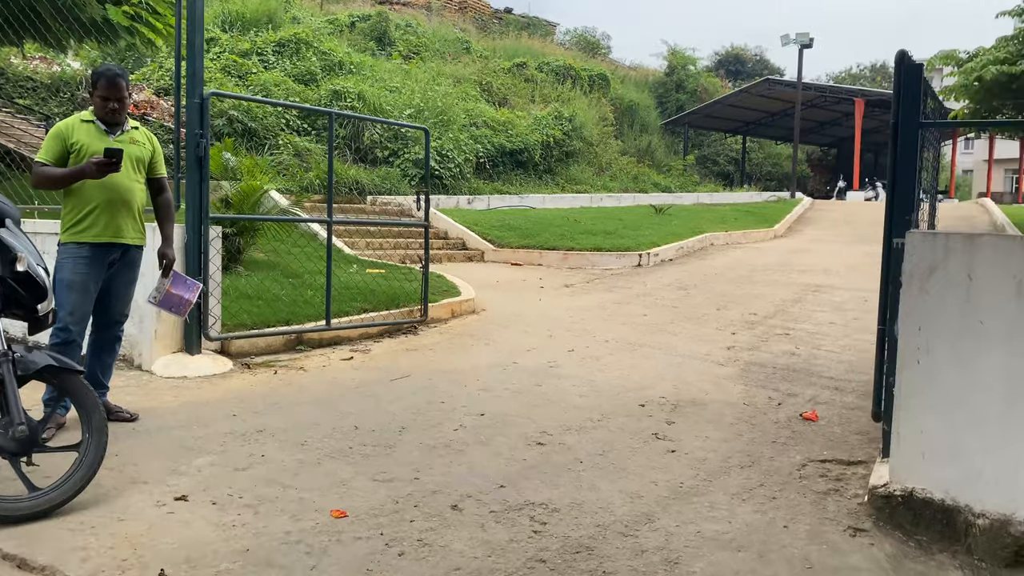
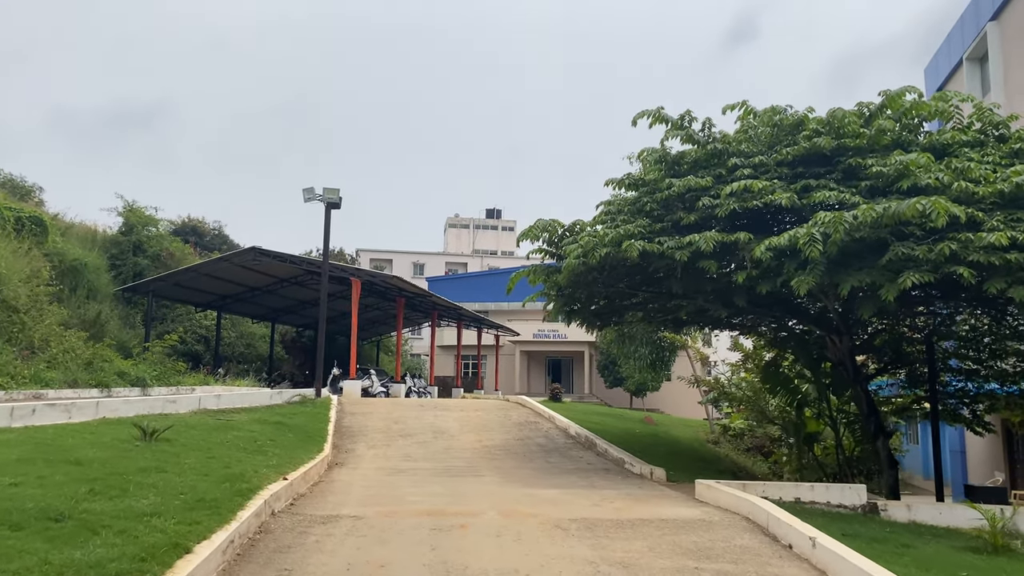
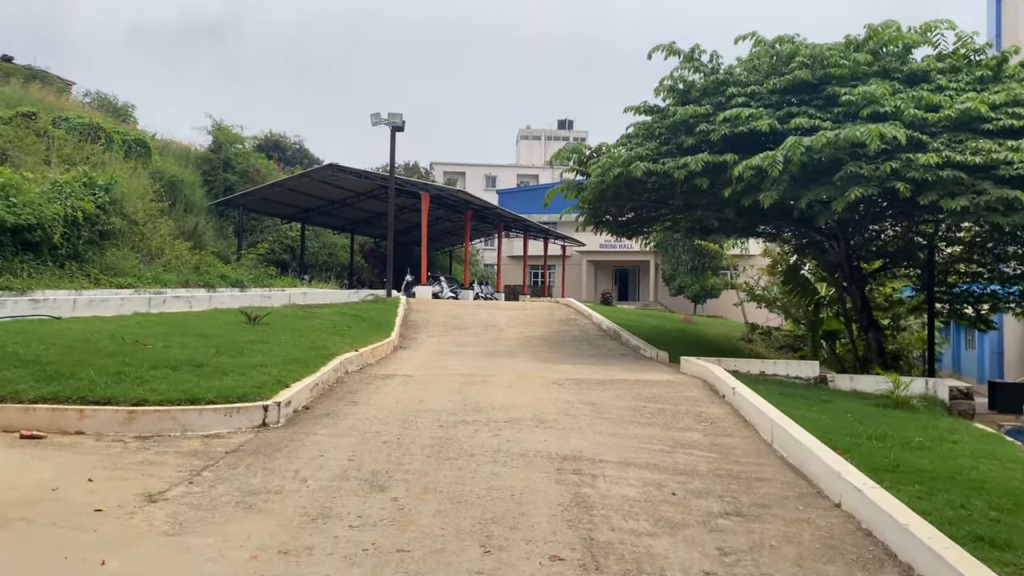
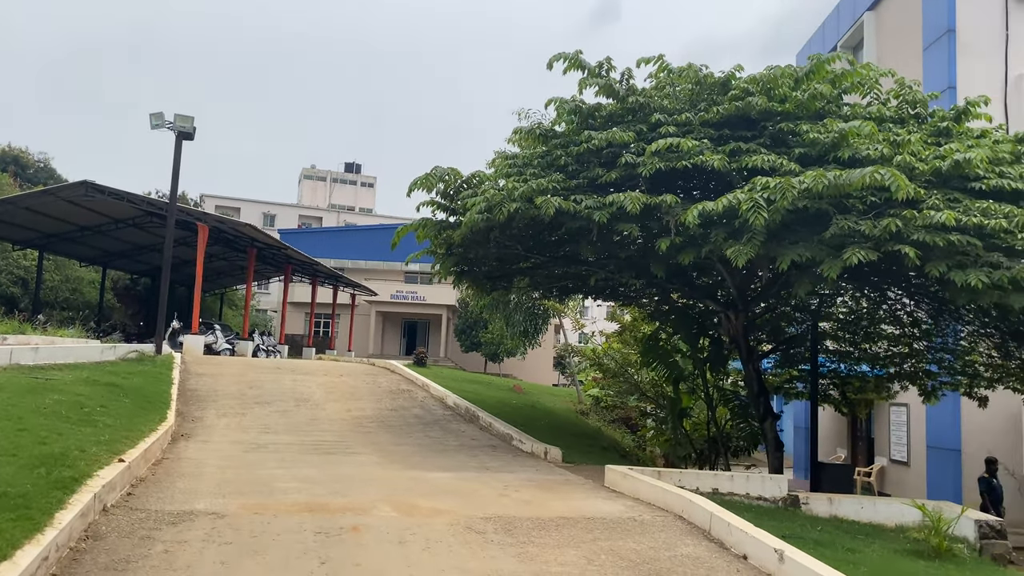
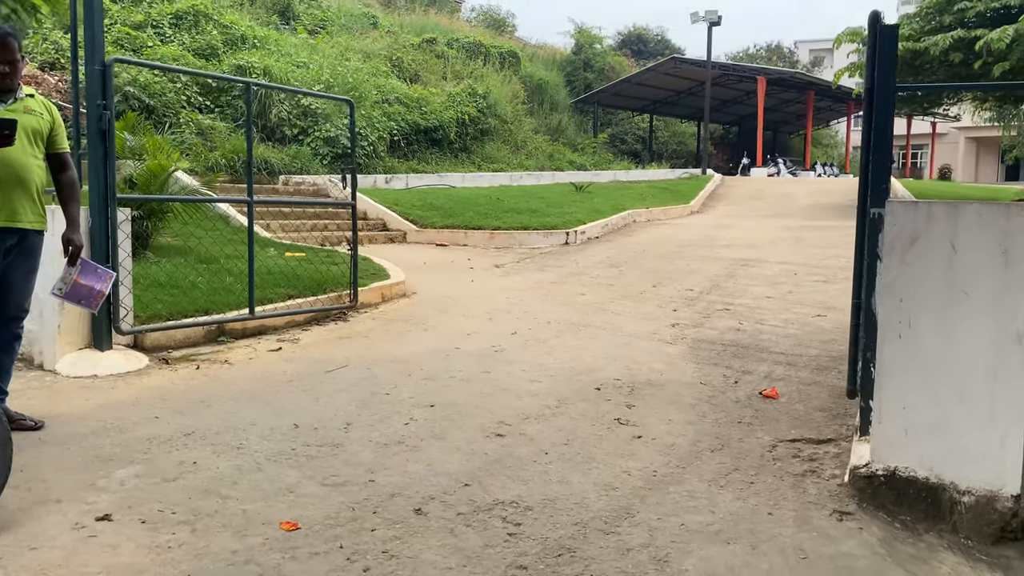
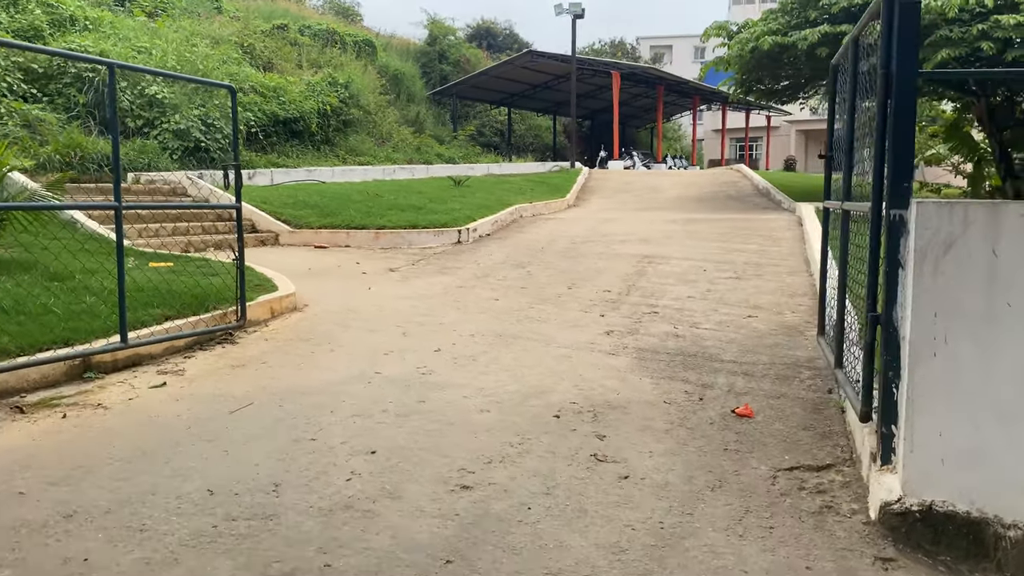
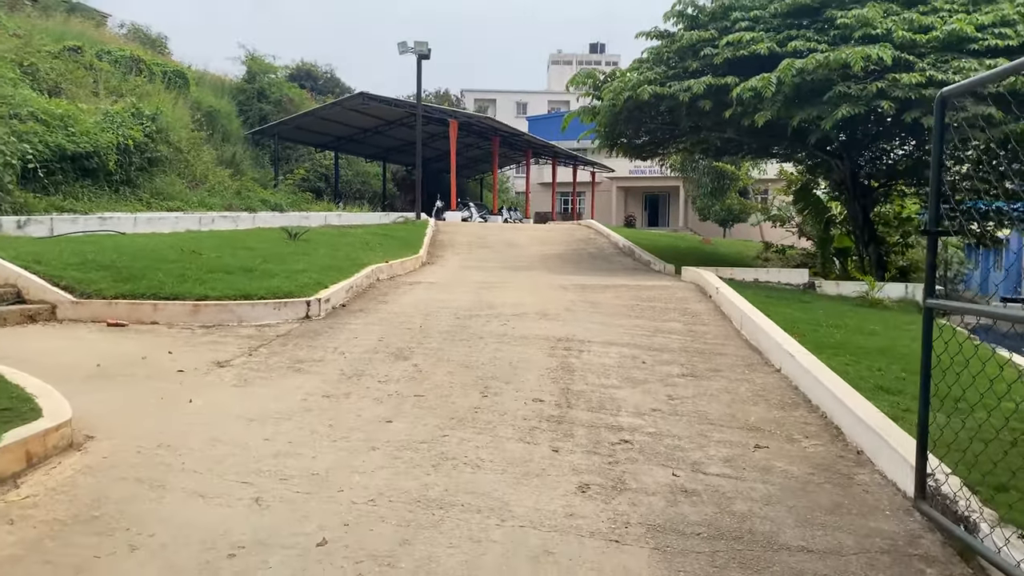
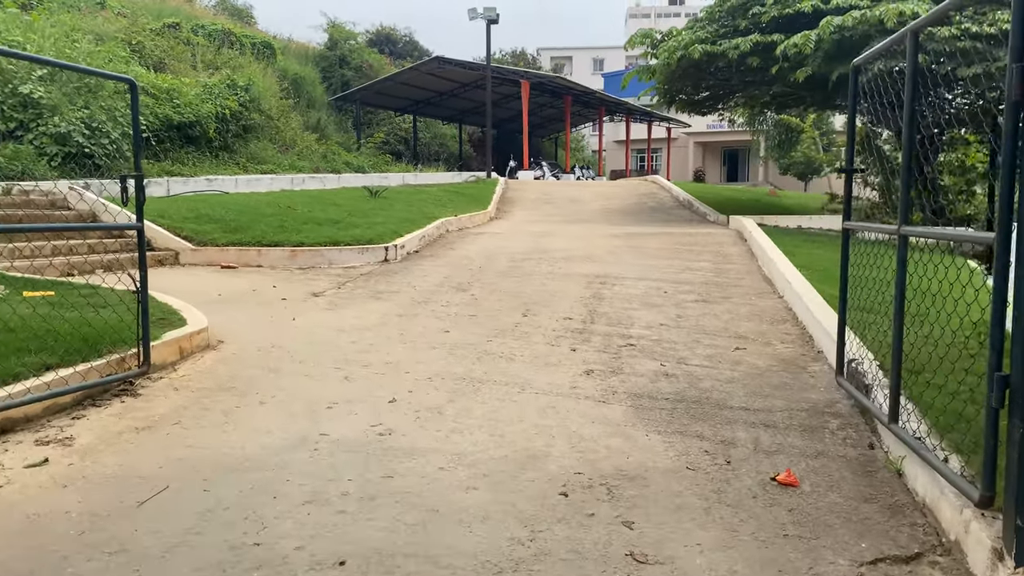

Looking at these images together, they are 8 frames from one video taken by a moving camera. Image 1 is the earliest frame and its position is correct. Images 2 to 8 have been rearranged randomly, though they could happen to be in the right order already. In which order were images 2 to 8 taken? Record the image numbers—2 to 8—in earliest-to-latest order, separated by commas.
5, 6, 8, 7, 3, 2, 4
